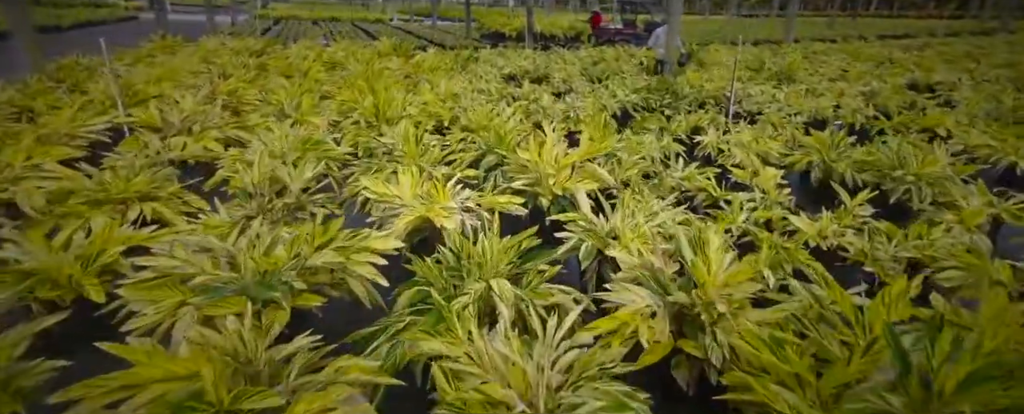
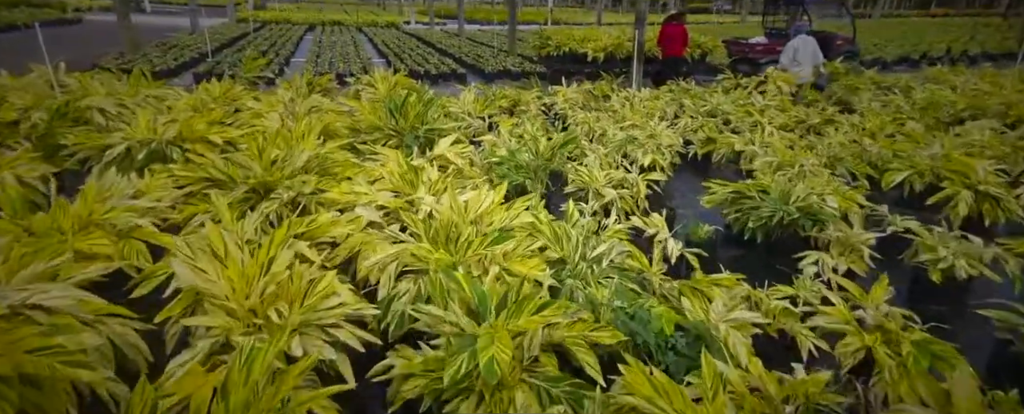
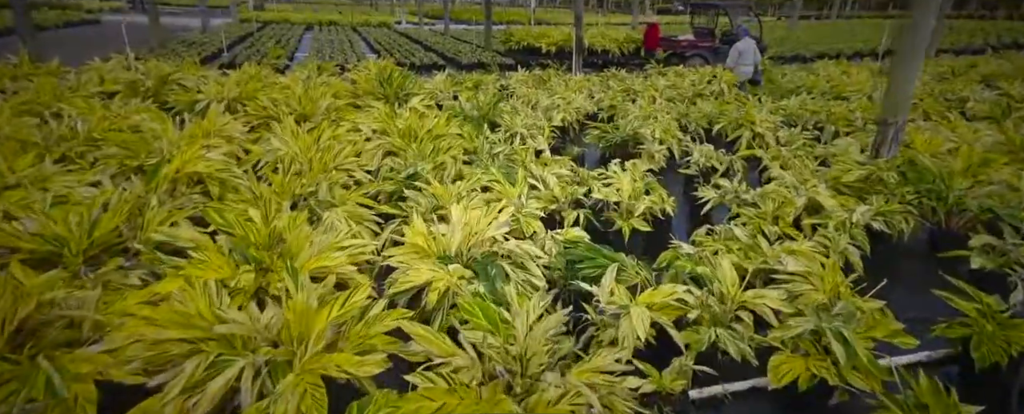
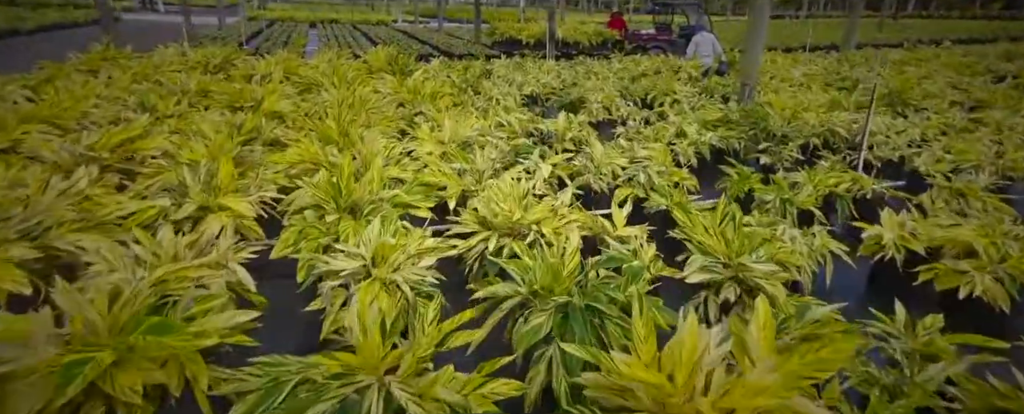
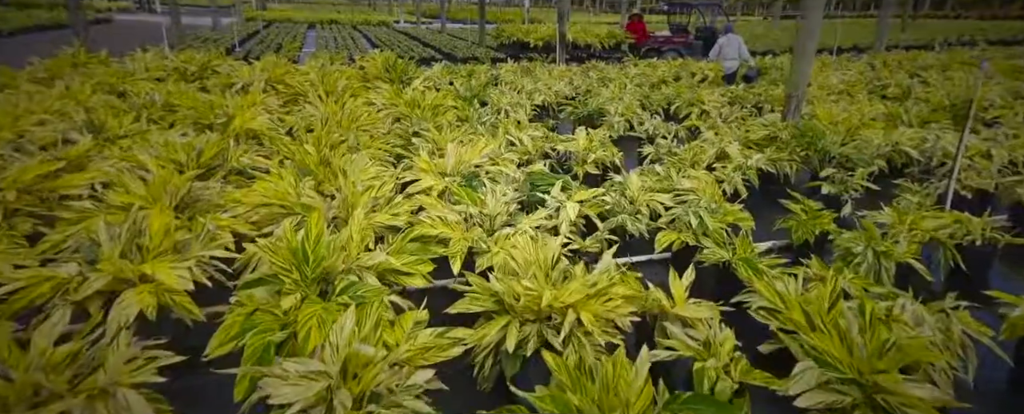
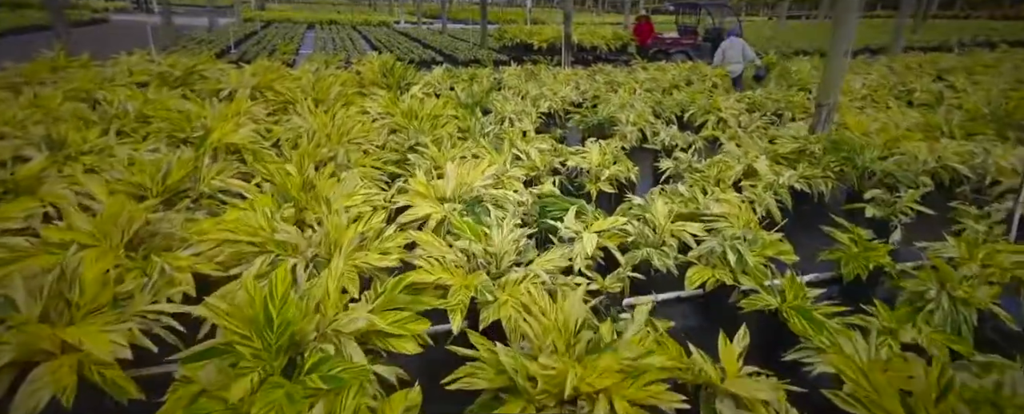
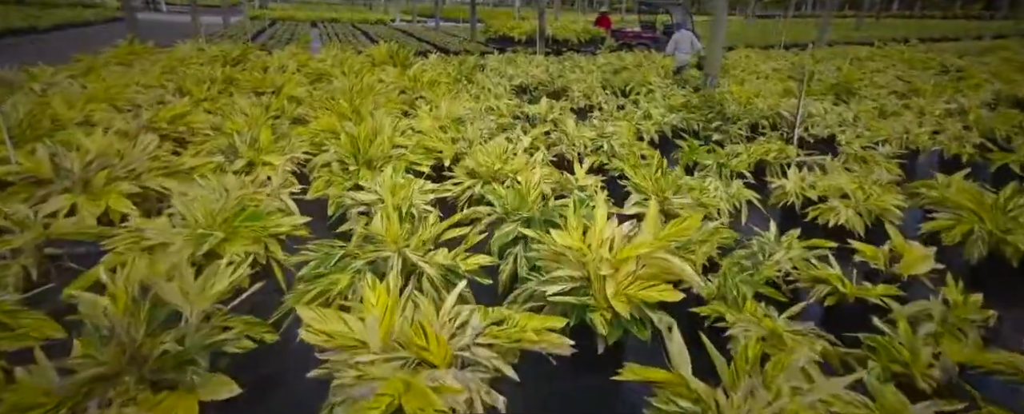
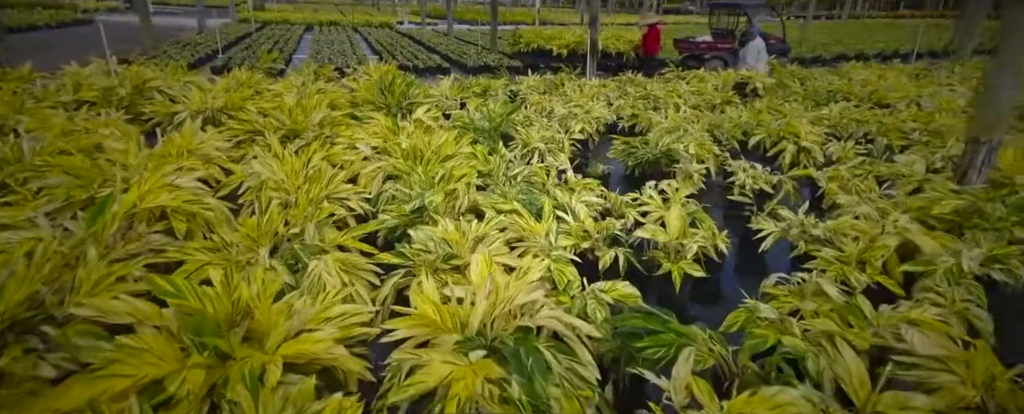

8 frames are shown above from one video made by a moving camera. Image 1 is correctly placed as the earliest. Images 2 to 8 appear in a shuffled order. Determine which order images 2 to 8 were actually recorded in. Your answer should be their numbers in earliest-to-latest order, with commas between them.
7, 4, 5, 6, 3, 8, 2
